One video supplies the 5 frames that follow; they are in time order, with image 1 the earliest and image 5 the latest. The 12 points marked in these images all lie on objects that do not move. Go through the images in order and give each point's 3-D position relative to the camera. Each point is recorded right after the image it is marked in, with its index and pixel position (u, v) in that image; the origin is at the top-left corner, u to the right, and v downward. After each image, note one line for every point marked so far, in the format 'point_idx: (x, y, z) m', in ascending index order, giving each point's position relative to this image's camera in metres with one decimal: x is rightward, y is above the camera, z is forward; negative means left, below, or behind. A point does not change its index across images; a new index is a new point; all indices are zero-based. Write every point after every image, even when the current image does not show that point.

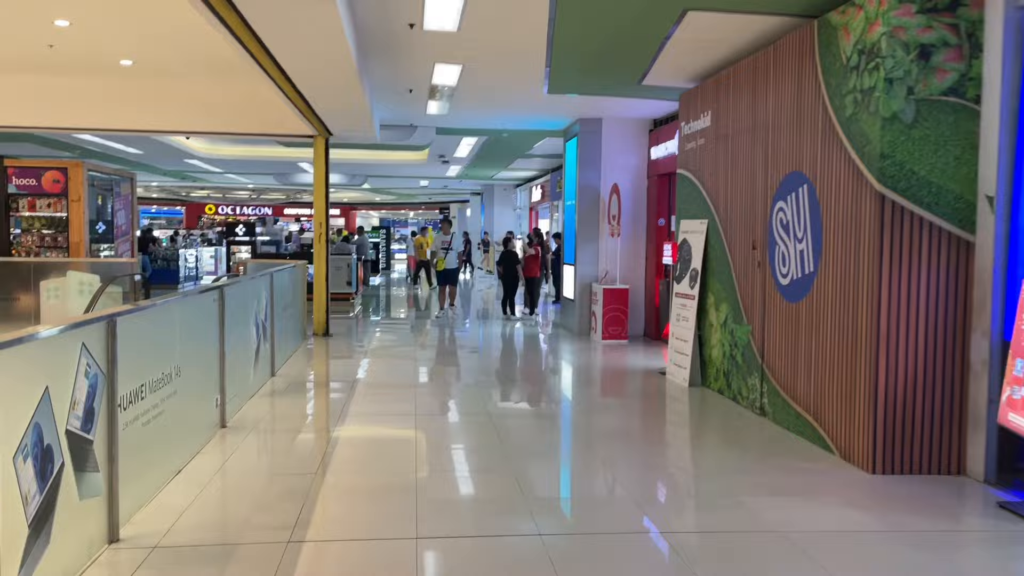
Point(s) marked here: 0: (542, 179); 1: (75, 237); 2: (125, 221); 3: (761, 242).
0: (+0.6, +2.2, +16.2) m
1: (-4.6, +0.5, +8.6) m
2: (-4.7, +0.8, +9.9) m
3: (+1.5, +0.3, +5.1) m
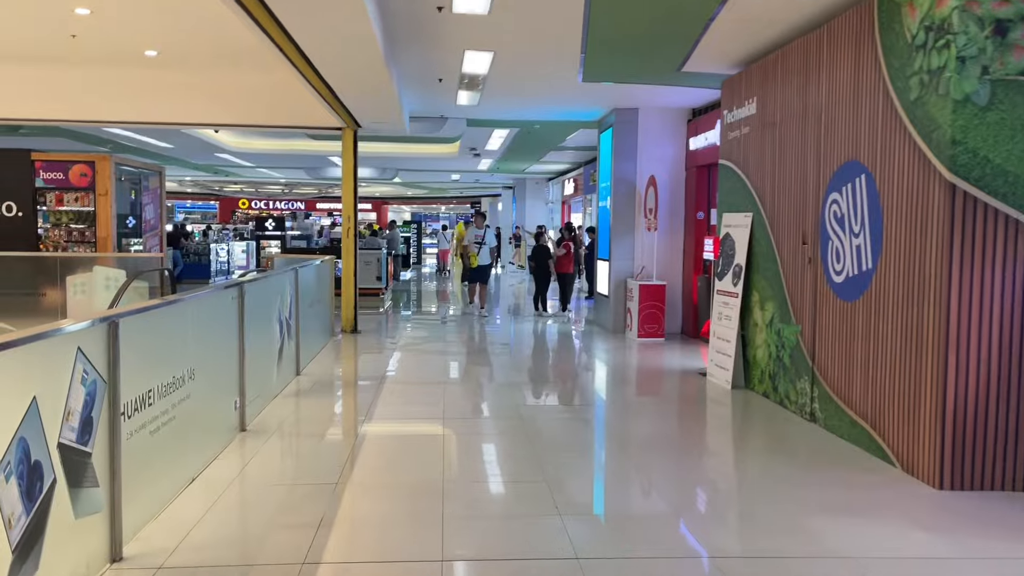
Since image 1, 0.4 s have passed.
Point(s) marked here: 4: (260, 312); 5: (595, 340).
0: (+1.2, +2.2, +15.9) m
1: (-4.3, +0.6, +8.5) m
2: (-4.3, +0.9, +9.8) m
3: (+1.7, +0.3, +4.7) m
4: (-1.5, -0.1, +4.9) m
5: (+0.9, -0.5, +8.4) m
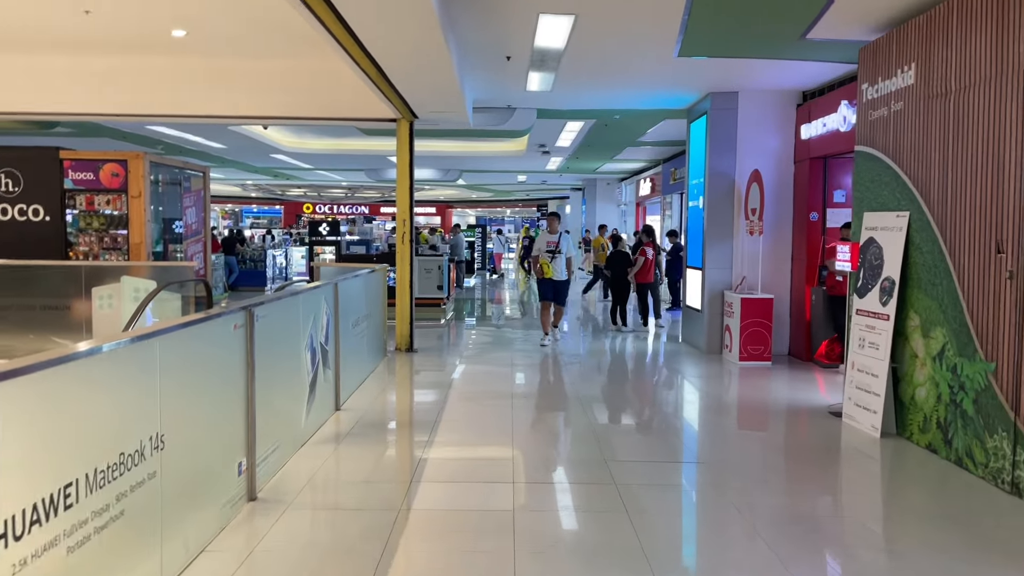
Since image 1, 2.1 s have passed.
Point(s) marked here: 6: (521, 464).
0: (+2.5, +2.1, +14.7) m
1: (-3.6, +0.5, +7.7) m
2: (-3.5, +0.7, +9.0) m
3: (+2.1, +0.2, +3.5) m
4: (-1.1, -0.2, +3.9) m
5: (+1.5, -0.7, +7.2) m
6: (0.0, -0.9, +4.1) m
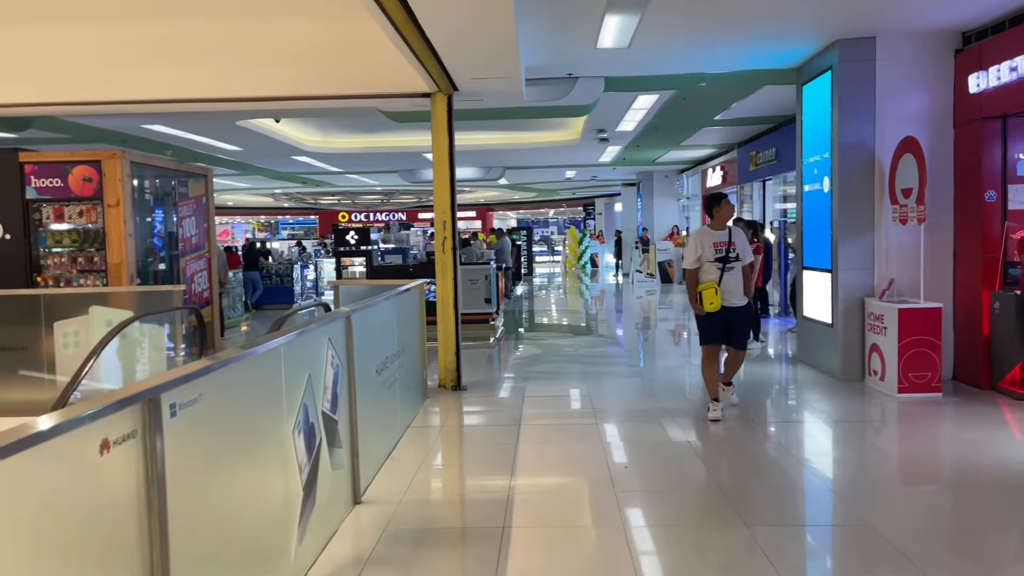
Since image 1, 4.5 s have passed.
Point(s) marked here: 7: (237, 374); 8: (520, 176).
0: (+3.3, +2.0, +12.9) m
1: (-3.0, +0.2, +6.3) m
2: (-2.9, +0.5, +7.5) m
3: (+2.4, +0.2, +1.8) m
4: (-0.7, -0.4, +2.3) m
5: (+2.1, -0.7, +5.5) m
6: (+0.4, -1.0, +2.5) m
7: (-0.7, -0.2, +2.3) m
8: (+0.2, +2.3, +16.8) m
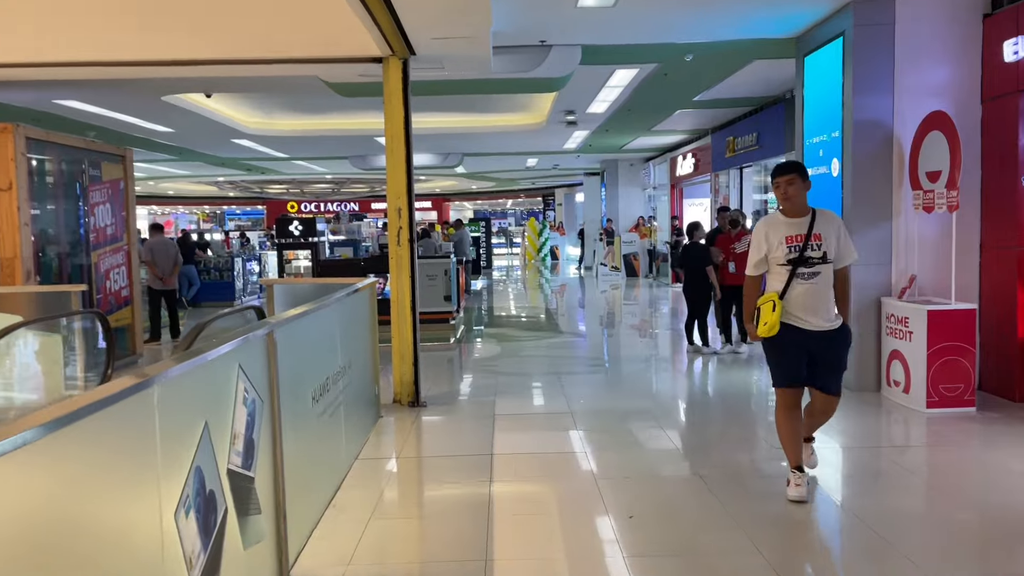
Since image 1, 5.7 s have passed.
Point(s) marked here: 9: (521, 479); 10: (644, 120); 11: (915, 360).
0: (+2.7, +2.1, +12.2) m
1: (-3.3, +0.2, +5.3) m
2: (-3.2, +0.5, +6.6) m
3: (+2.5, +0.1, +1.1) m
4: (-0.7, -0.4, +1.4) m
5: (+1.9, -0.7, +4.8) m
6: (+0.4, -1.0, +1.7) m
7: (-0.7, -0.2, +1.5) m
8: (-0.6, +2.4, +16.0) m
9: (0.0, -0.9, +3.9) m
10: (+1.6, +2.1, +10.1) m
11: (+2.2, -0.4, +4.5) m
